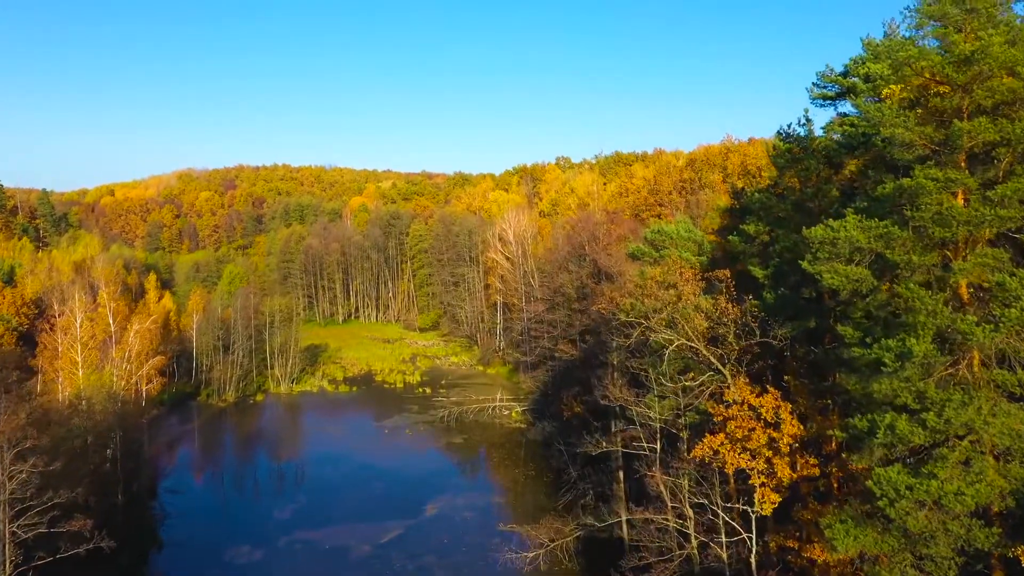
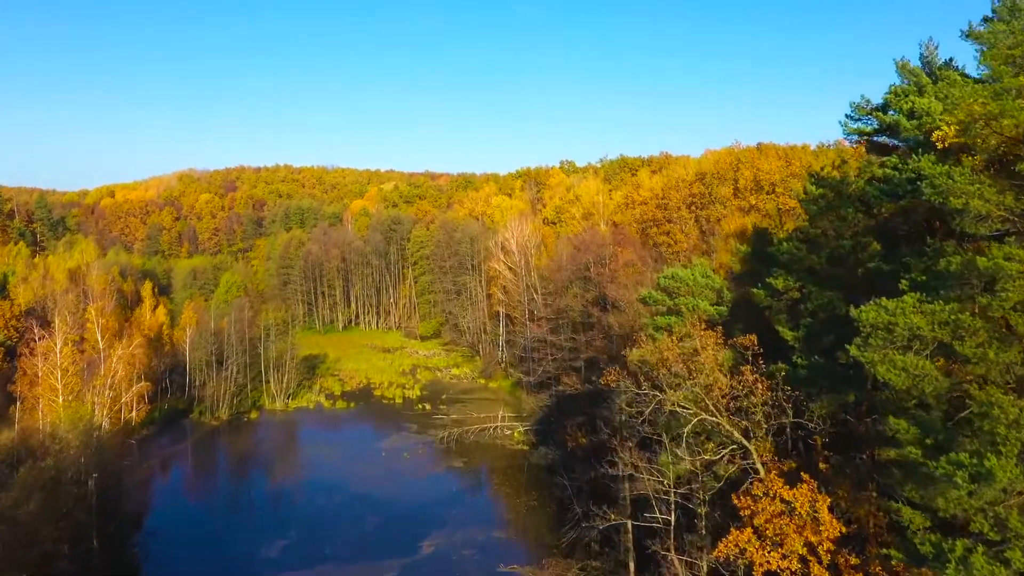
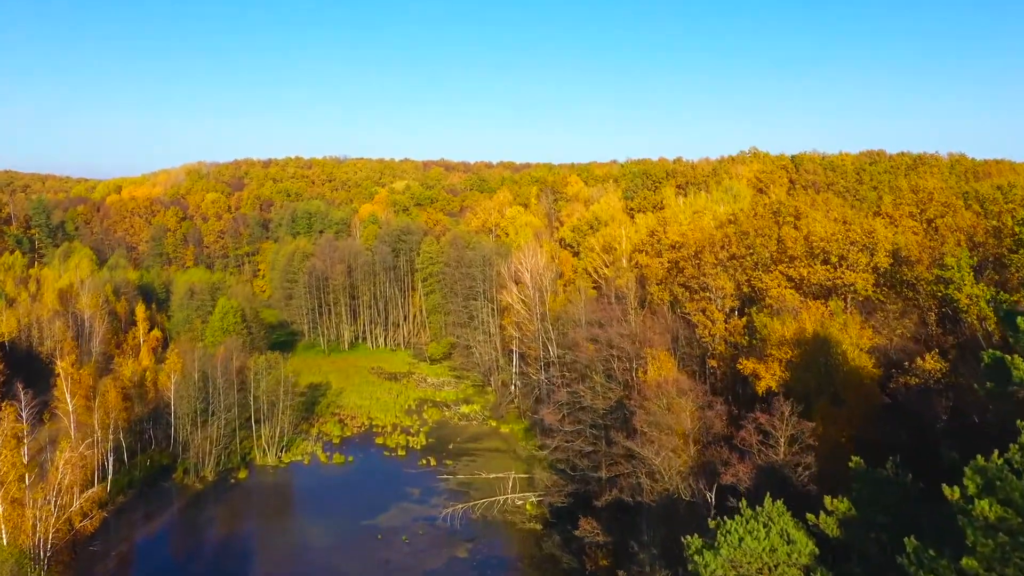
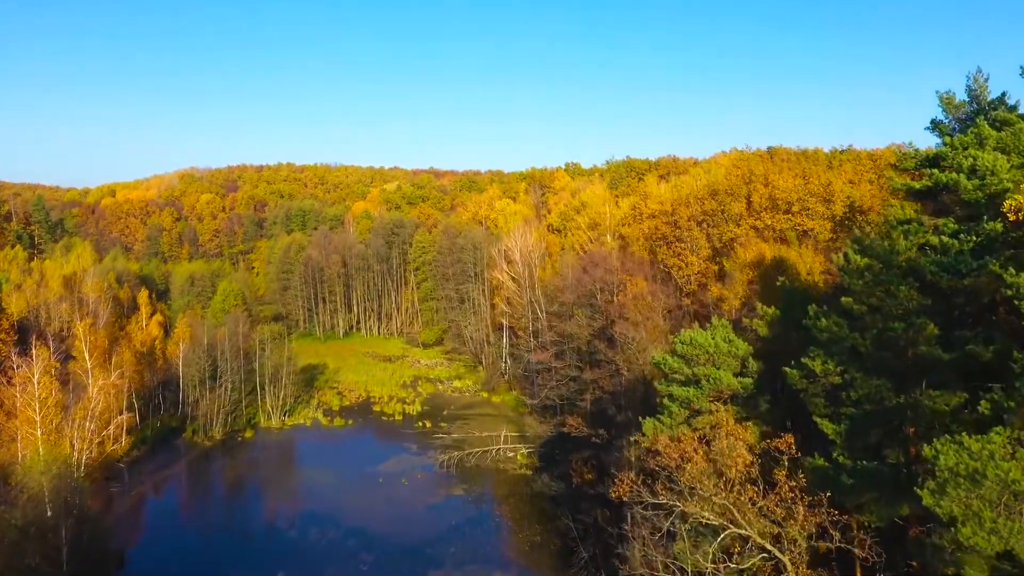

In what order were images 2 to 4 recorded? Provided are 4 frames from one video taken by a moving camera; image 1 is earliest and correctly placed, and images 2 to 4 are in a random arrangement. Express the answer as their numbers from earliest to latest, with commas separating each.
2, 4, 3
